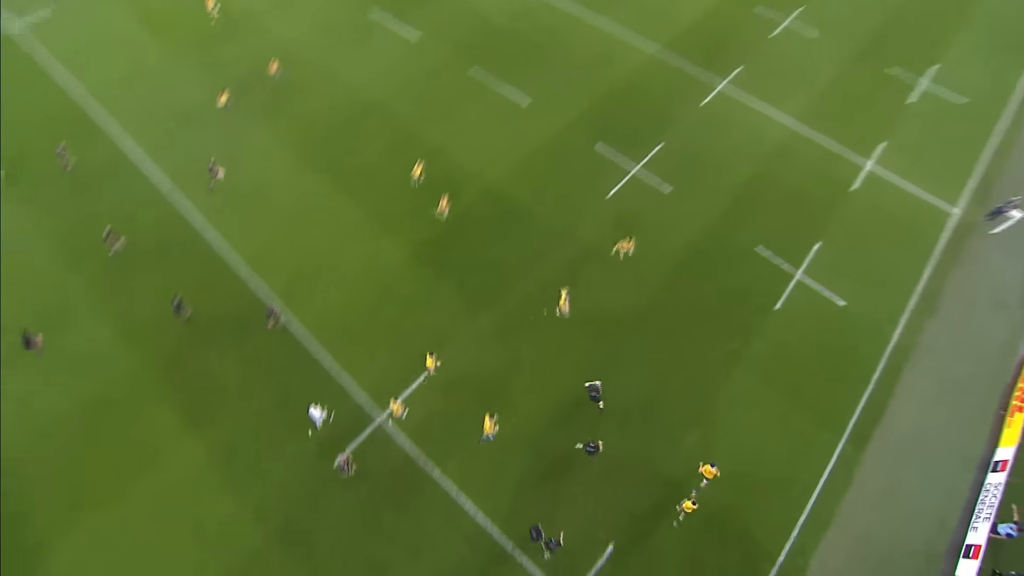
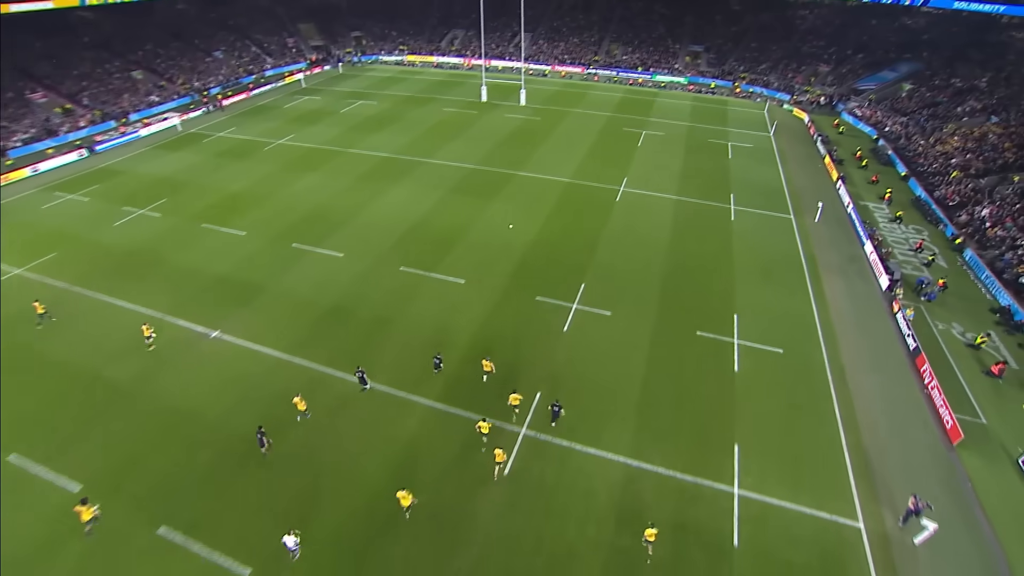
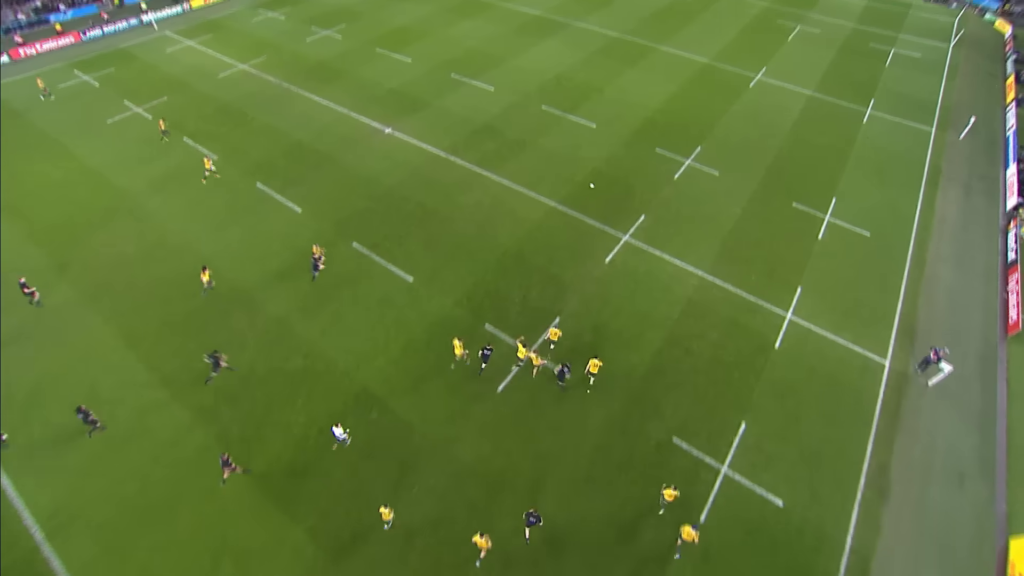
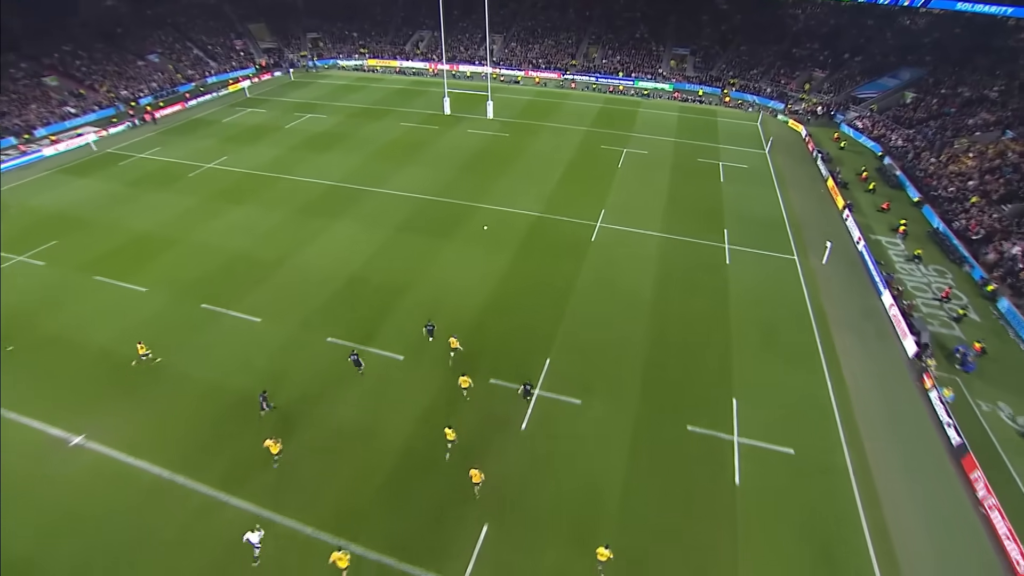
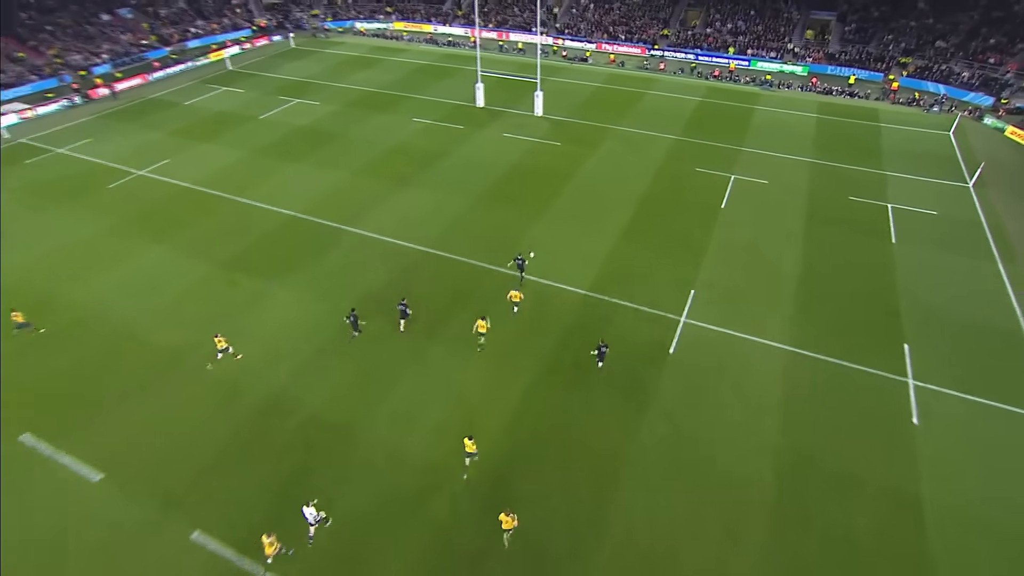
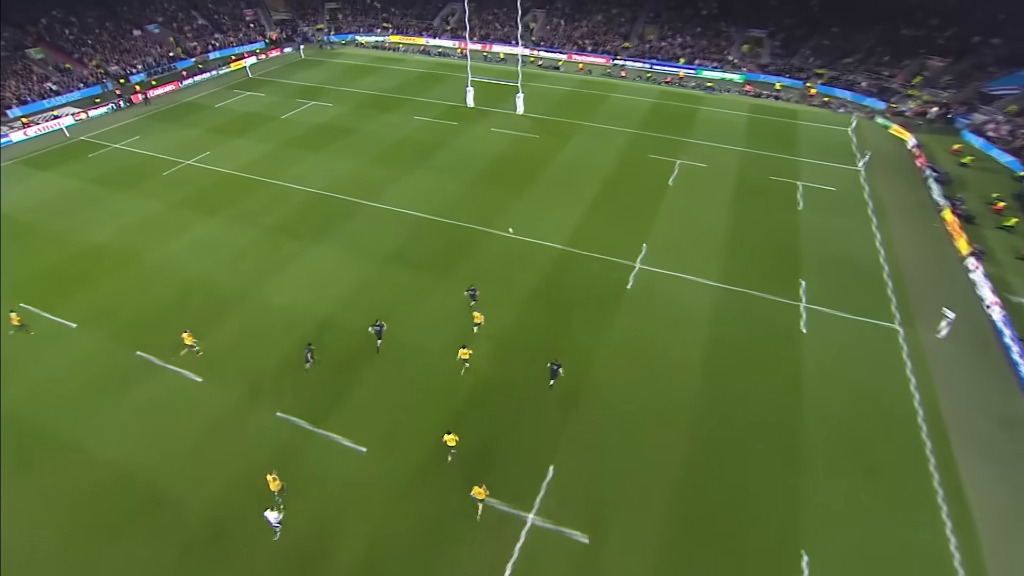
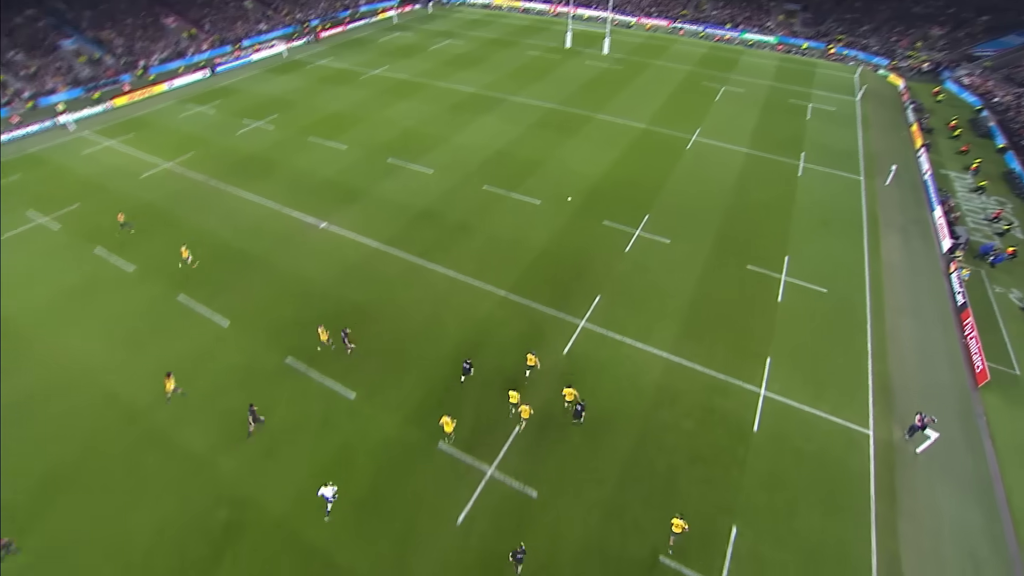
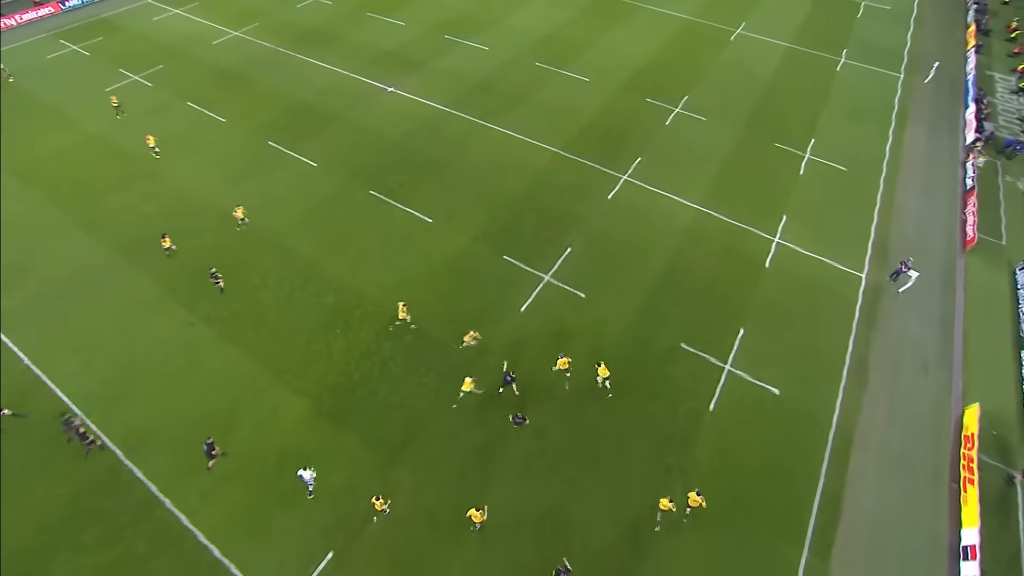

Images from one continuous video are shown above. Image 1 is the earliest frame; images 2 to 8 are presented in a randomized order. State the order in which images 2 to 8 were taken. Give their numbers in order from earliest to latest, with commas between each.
8, 3, 7, 2, 4, 6, 5
